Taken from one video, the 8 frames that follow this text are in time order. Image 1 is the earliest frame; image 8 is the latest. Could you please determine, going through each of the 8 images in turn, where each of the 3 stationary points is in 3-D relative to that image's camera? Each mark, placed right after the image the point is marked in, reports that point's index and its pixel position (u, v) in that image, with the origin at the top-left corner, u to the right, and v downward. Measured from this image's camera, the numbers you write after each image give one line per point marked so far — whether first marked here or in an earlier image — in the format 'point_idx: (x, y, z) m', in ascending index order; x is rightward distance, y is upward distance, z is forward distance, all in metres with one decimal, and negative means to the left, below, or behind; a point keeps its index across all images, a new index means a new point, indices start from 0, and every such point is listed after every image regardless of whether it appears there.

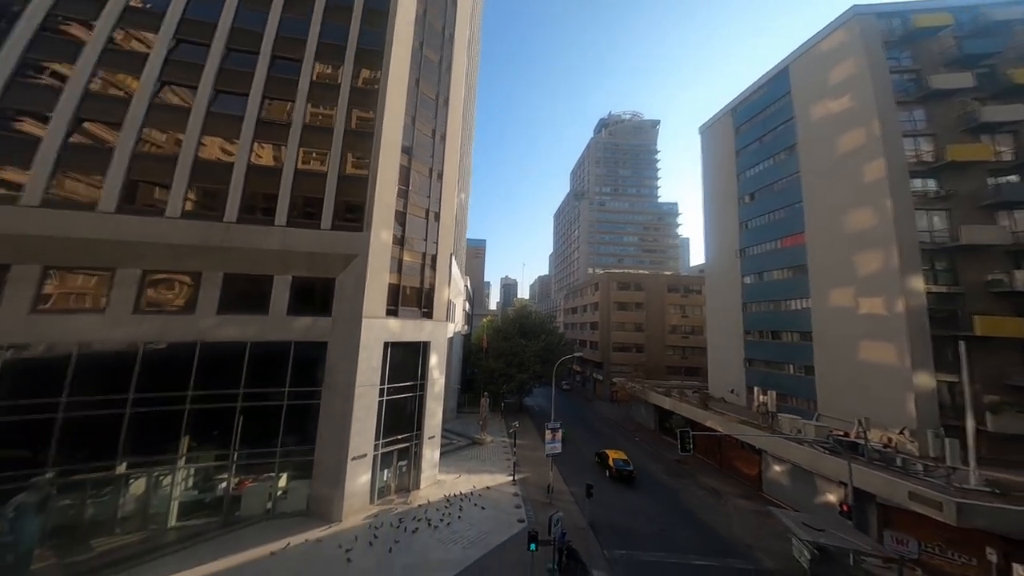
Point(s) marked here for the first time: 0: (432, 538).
0: (-4.0, -12.4, +16.3) m
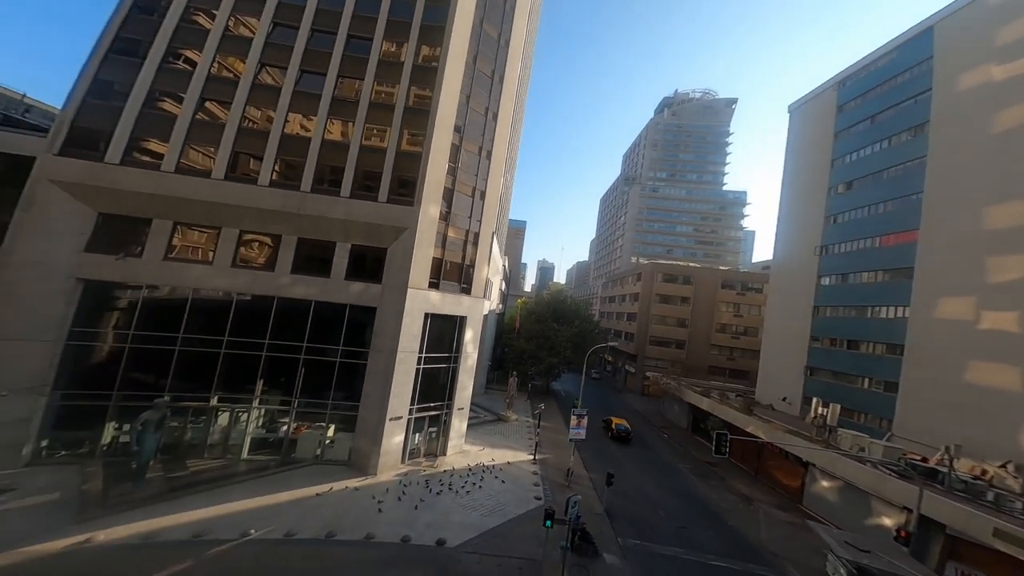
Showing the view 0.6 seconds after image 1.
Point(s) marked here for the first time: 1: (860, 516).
0: (-3.0, -11.2, +17.3) m
1: (+17.5, -11.5, +16.6) m
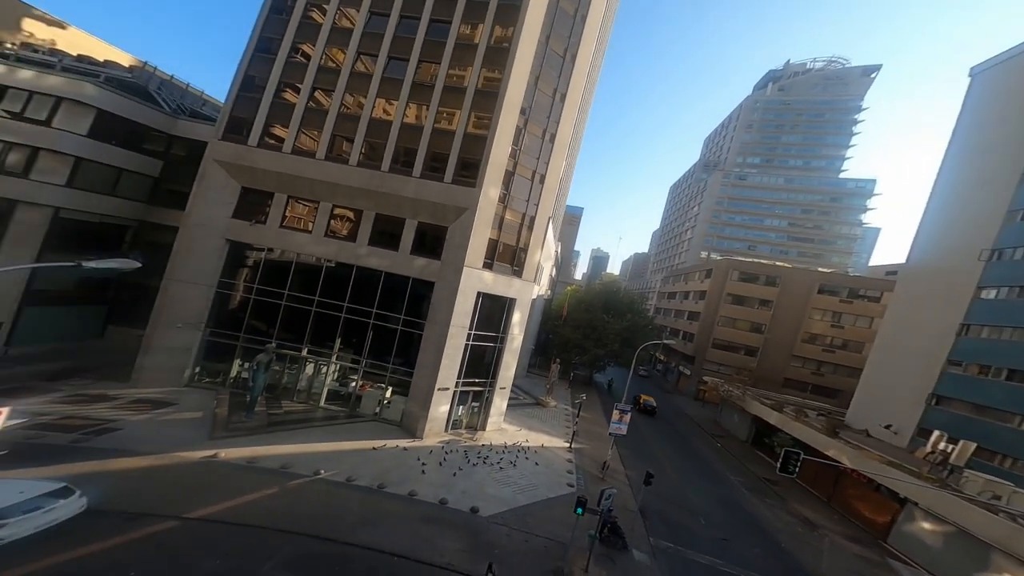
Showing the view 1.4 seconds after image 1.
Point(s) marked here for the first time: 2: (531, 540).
0: (-1.0, -10.2, +18.0) m
1: (+19.1, -12.3, +14.3) m
2: (+0.8, -10.5, +13.8) m
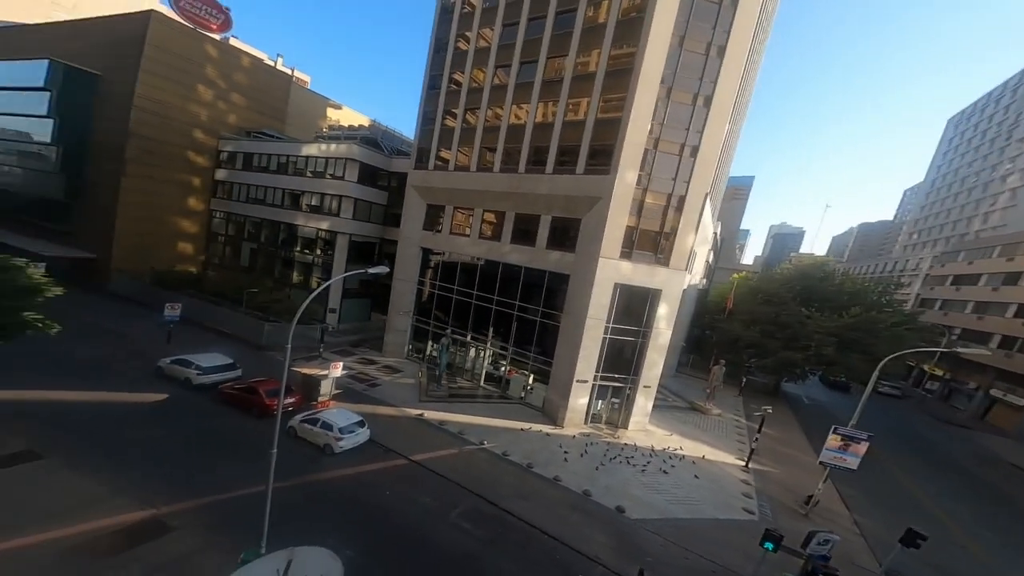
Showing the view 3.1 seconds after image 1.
0: (+7.1, -9.7, +16.8) m
1: (+24.0, -11.4, +5.2) m
2: (+7.0, -10.1, +12.2) m
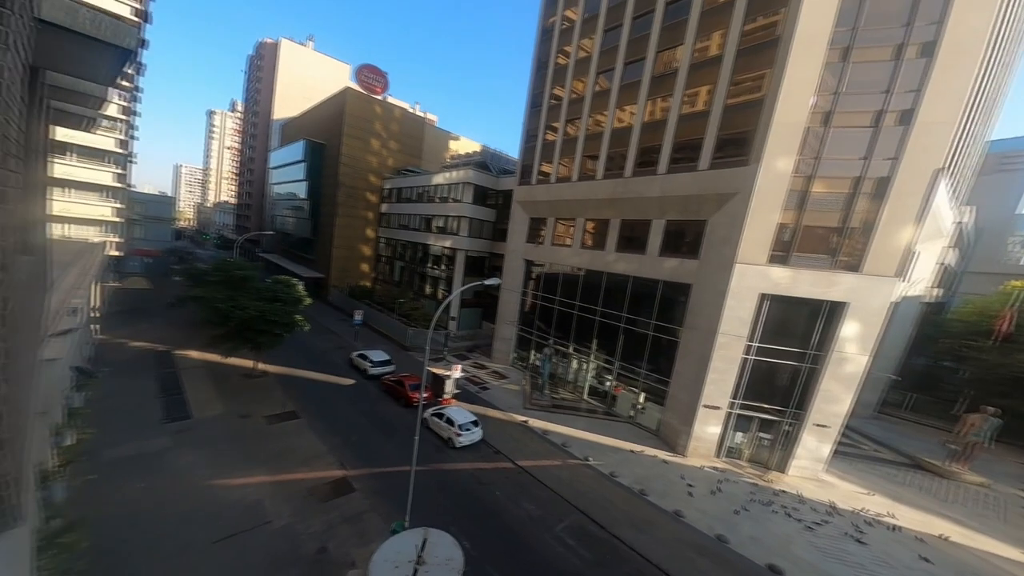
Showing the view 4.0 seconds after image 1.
0: (+11.5, -10.2, +13.9) m
1: (+24.0, -11.4, -2.4) m
2: (+10.1, -10.5, +9.6) m
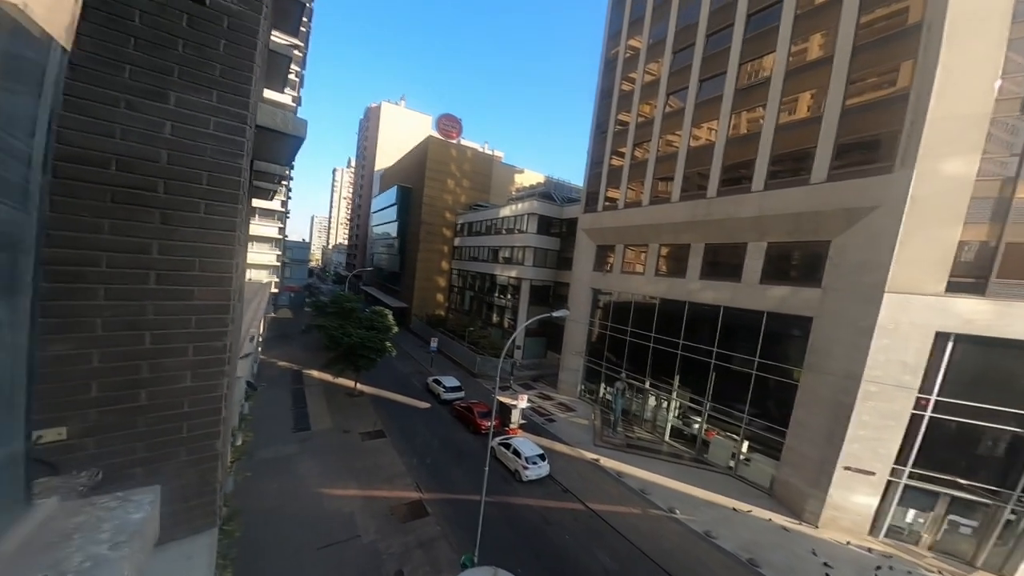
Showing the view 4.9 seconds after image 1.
0: (+12.8, -11.5, +10.0) m
1: (+21.5, -11.2, -8.6) m
2: (+10.4, -11.4, +6.1) m
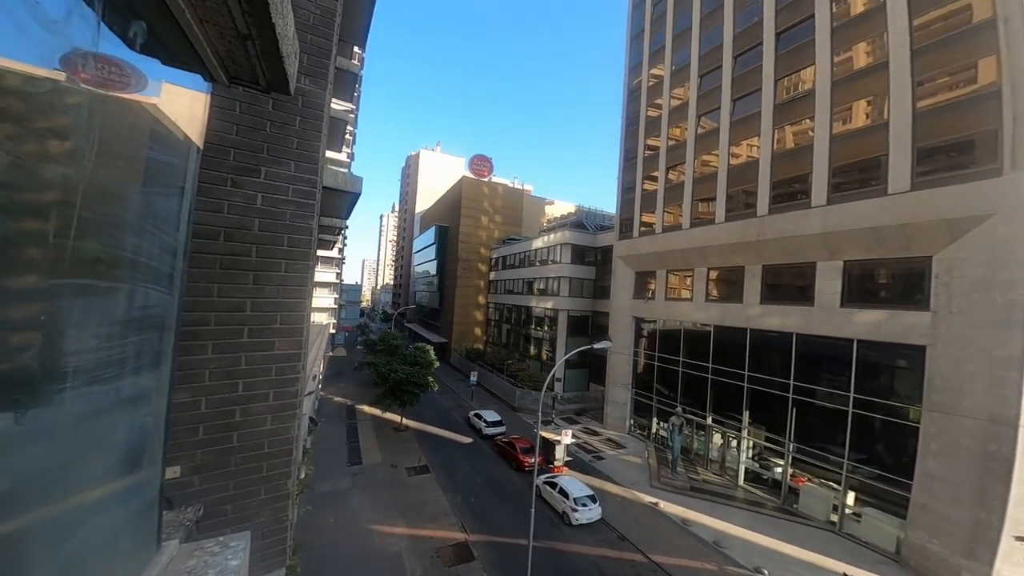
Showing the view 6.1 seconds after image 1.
0: (+13.4, -12.0, +7.6) m
1: (+19.8, -9.7, -11.8) m
2: (+10.6, -11.7, +4.0) m
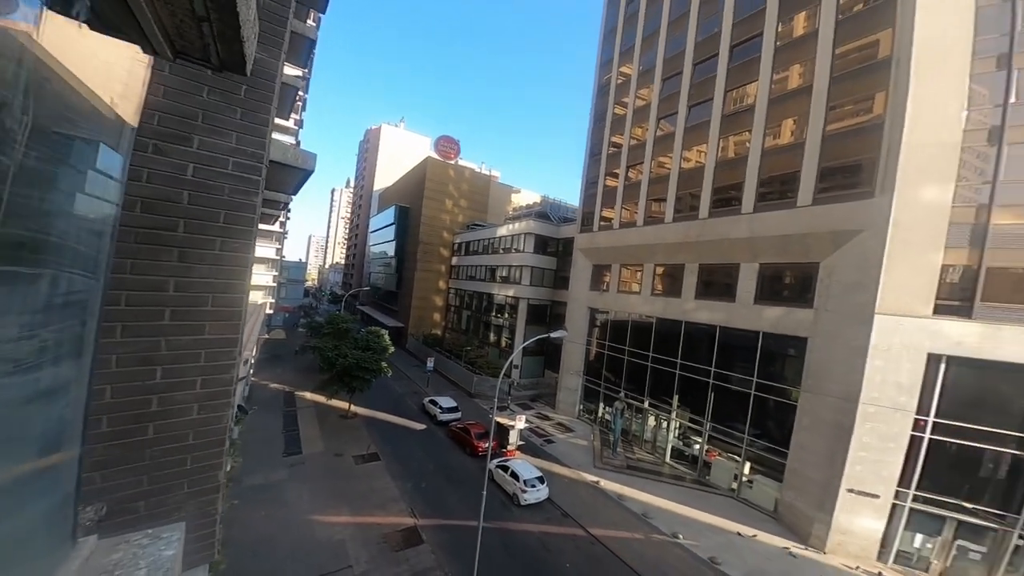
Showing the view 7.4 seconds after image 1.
0: (+12.9, -12.3, +9.6) m
1: (+21.8, -11.1, -8.9) m
2: (+10.6, -12.0, +5.7) m
